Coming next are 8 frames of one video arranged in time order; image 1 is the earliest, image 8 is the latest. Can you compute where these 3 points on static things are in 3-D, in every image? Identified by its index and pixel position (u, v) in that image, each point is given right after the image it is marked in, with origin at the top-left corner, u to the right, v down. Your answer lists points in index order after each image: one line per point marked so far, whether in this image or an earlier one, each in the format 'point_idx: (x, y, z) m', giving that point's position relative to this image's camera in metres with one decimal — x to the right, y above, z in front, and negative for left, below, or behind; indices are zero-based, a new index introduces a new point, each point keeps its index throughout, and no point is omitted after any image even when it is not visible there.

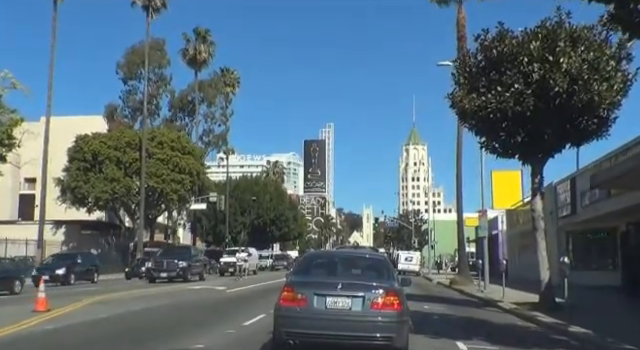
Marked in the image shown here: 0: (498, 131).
0: (+5.3, +1.3, +18.9) m
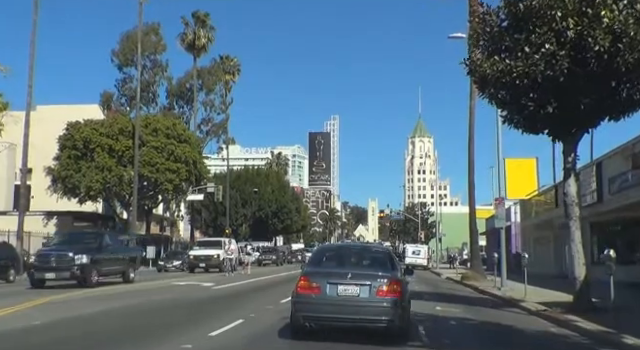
0: (+5.2, +1.9, +16.0) m
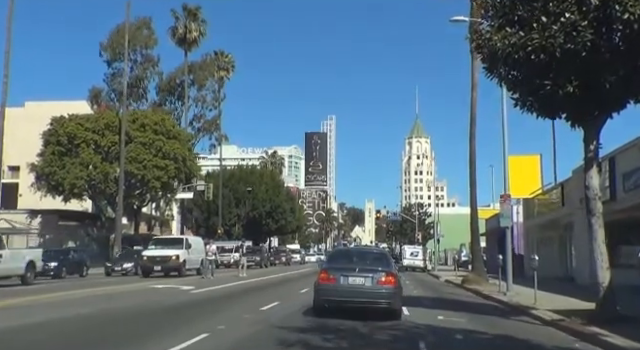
0: (+4.9, +2.1, +14.0) m
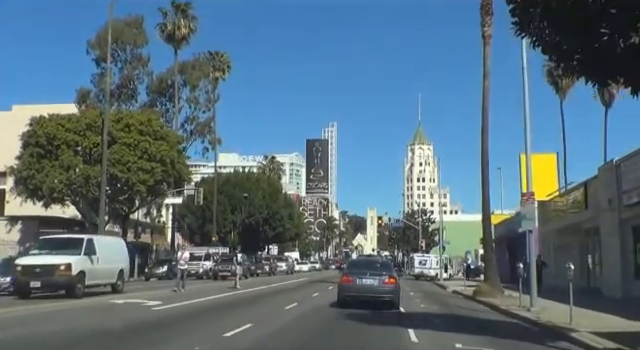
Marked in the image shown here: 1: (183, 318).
0: (+4.5, +2.4, +10.5) m
1: (-4.0, -4.1, +18.6) m
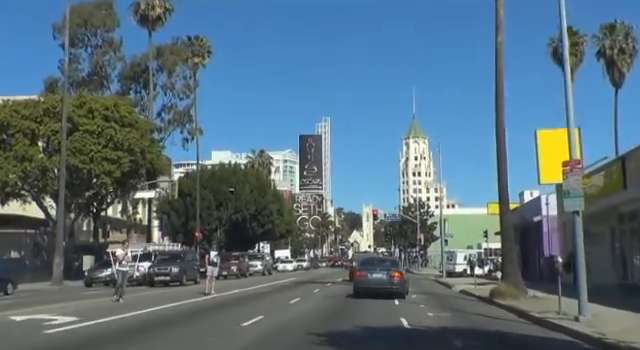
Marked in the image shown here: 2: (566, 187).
0: (+3.9, +3.2, +5.3) m
1: (-4.6, -3.4, +13.4) m
2: (+5.8, -0.3, +15.1) m
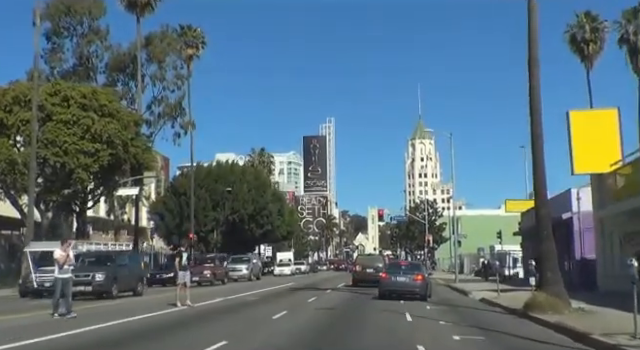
0: (+3.5, +3.8, +0.9) m
1: (-4.9, -2.9, +9.0) m
2: (+5.5, +0.3, +10.6) m
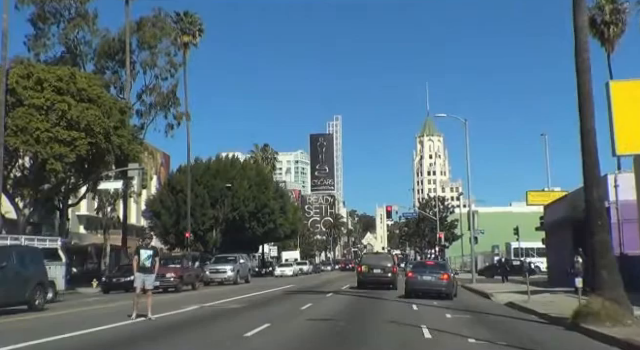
0: (+3.0, +4.4, -3.2) m
1: (-5.3, -2.3, +5.0) m
2: (+5.2, +0.9, +6.5) m
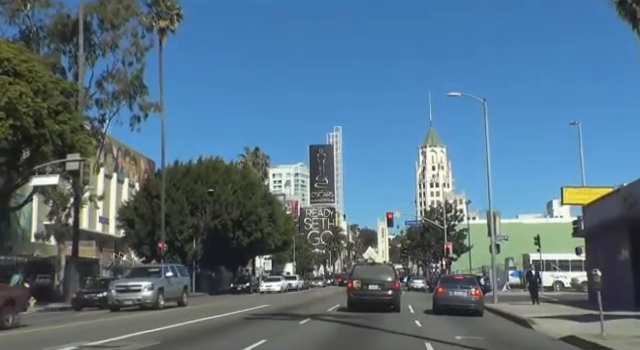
0: (+2.1, +5.8, -10.8) m
1: (-6.2, -1.2, -2.8) m
2: (+4.3, +2.0, -1.2) m
